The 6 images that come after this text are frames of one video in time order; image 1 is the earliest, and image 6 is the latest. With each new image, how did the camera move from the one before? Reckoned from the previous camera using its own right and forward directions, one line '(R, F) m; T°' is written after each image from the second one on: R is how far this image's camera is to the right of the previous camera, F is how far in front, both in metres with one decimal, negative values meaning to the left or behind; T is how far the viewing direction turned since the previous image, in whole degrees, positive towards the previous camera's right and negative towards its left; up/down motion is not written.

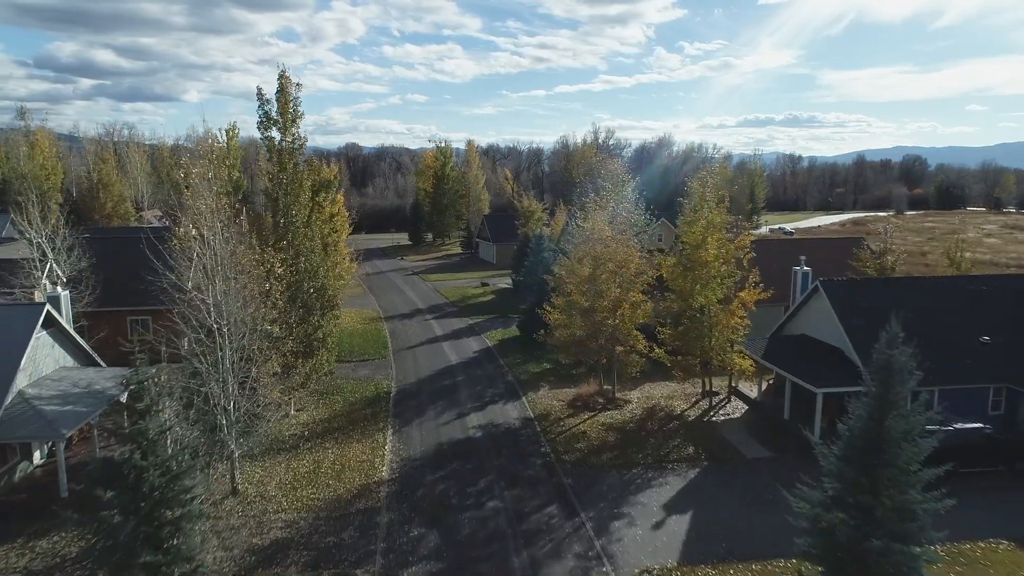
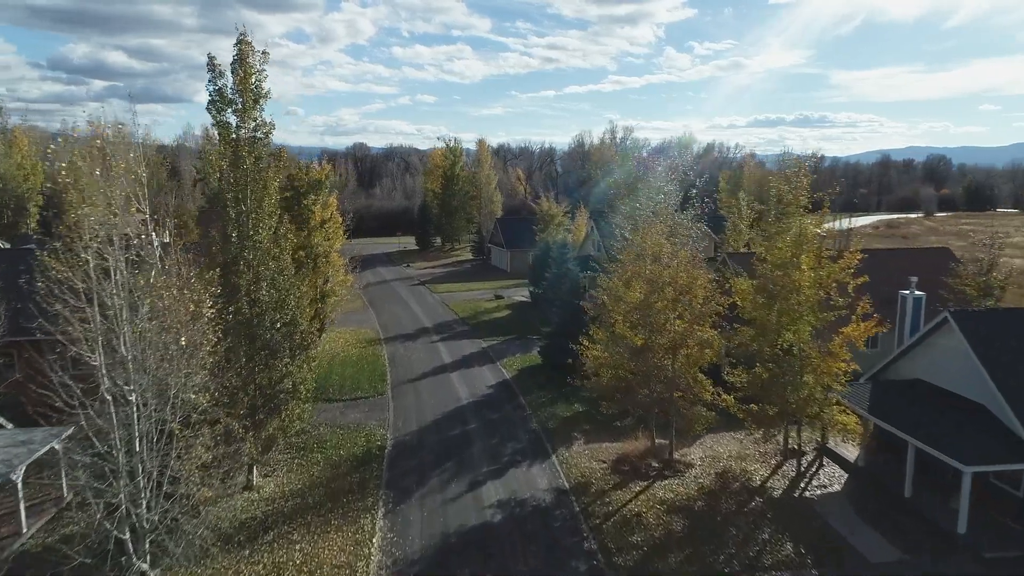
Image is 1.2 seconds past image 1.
(-0.4, +4.8) m; -1°
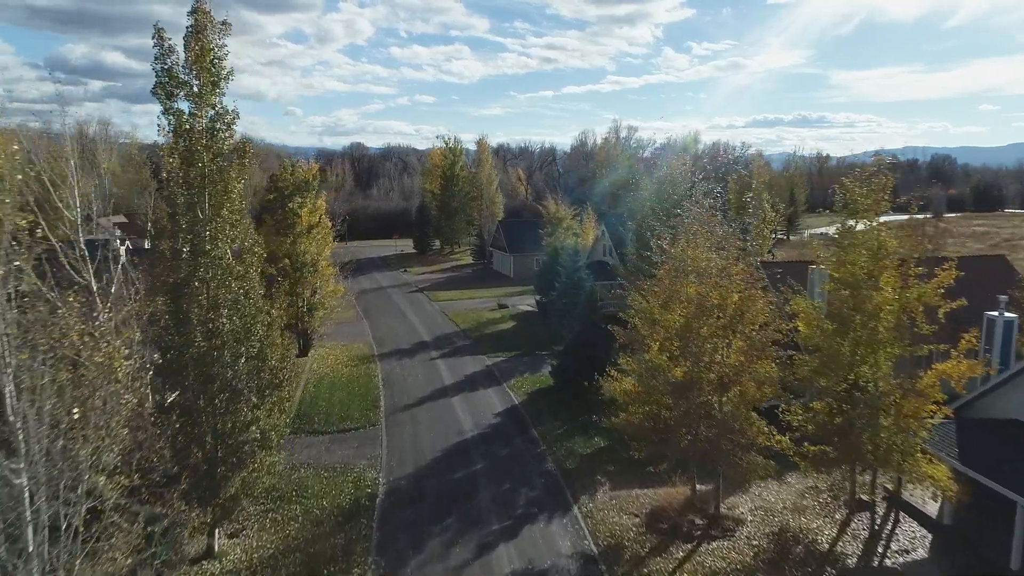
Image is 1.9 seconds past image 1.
(-0.3, +2.7) m; 0°
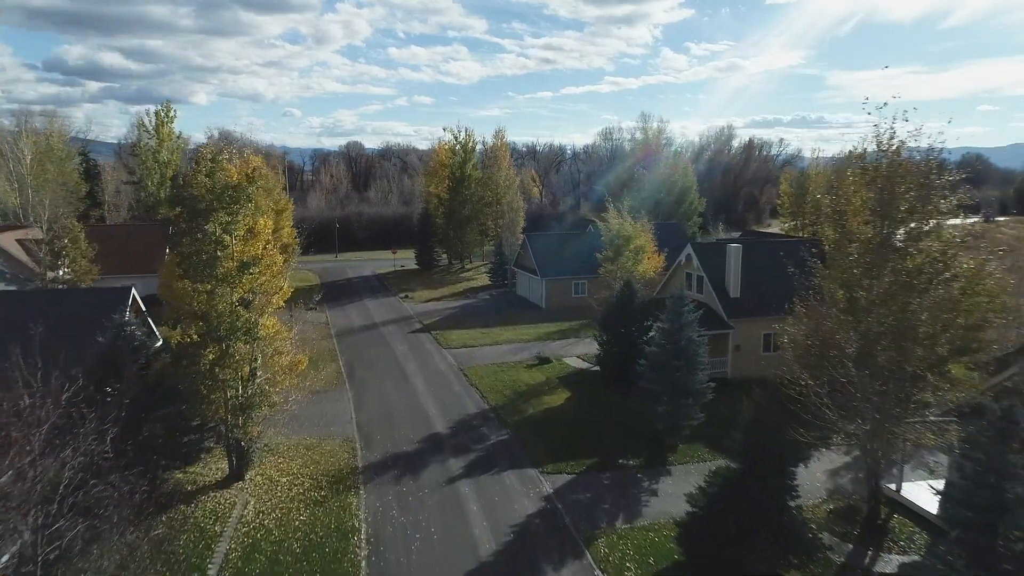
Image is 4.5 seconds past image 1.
(-1.6, +10.8) m; 0°
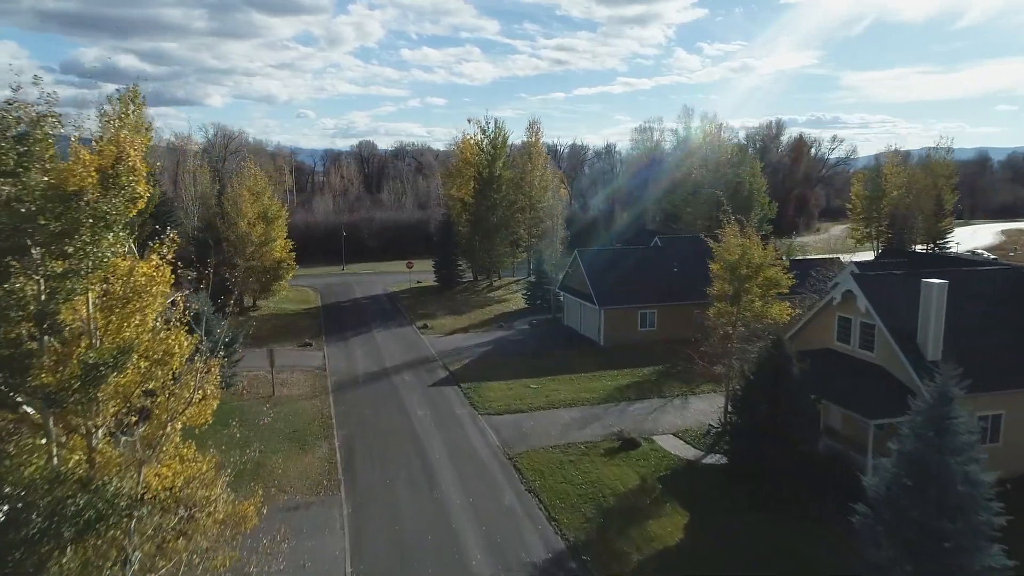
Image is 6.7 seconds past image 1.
(-1.4, +8.1) m; -1°
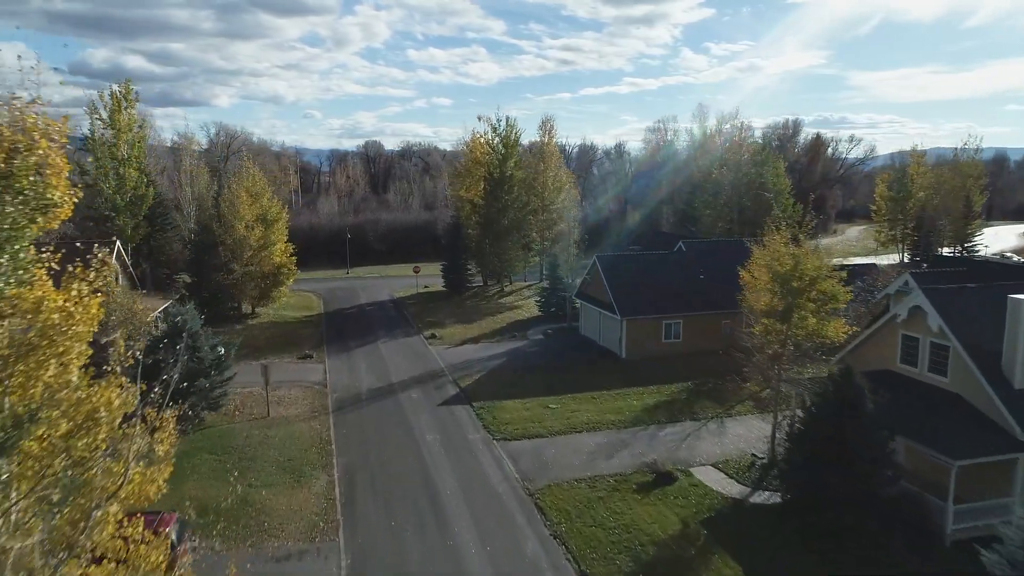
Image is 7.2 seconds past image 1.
(-0.3, +2.0) m; 0°
